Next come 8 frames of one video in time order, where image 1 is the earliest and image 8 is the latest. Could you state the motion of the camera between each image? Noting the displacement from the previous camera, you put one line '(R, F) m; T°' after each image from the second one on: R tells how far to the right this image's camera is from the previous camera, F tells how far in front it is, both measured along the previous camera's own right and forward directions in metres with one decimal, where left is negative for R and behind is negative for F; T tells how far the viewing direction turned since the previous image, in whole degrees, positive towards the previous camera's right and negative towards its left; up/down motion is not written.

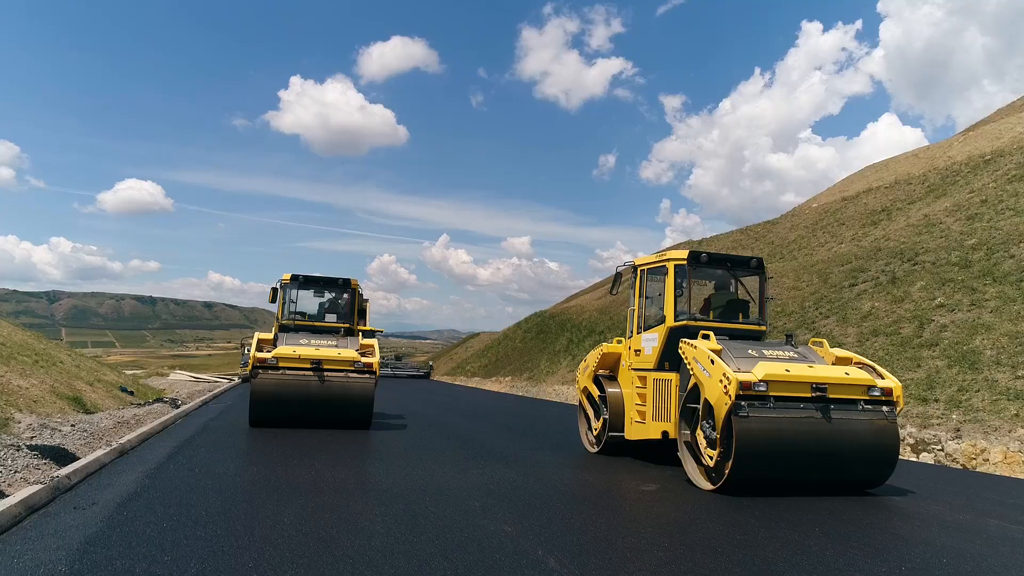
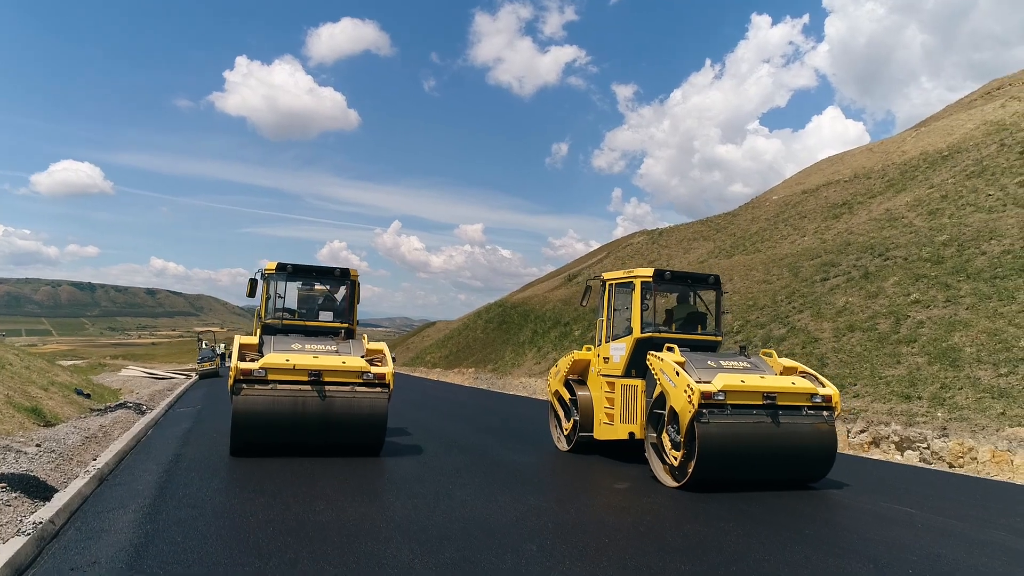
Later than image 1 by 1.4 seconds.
(-0.7, +0.6) m; +4°
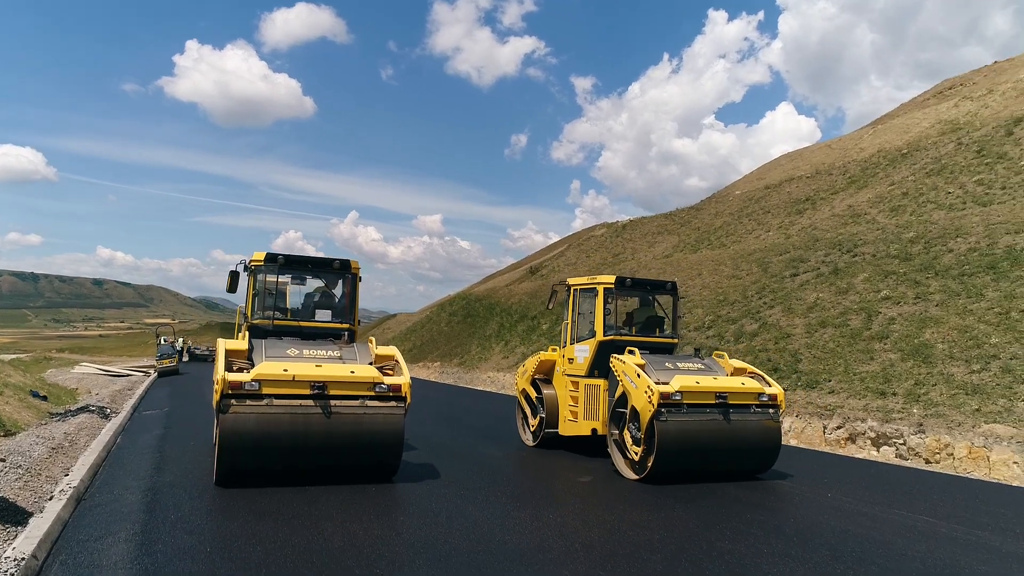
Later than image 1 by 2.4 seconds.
(-0.4, +0.3) m; +3°
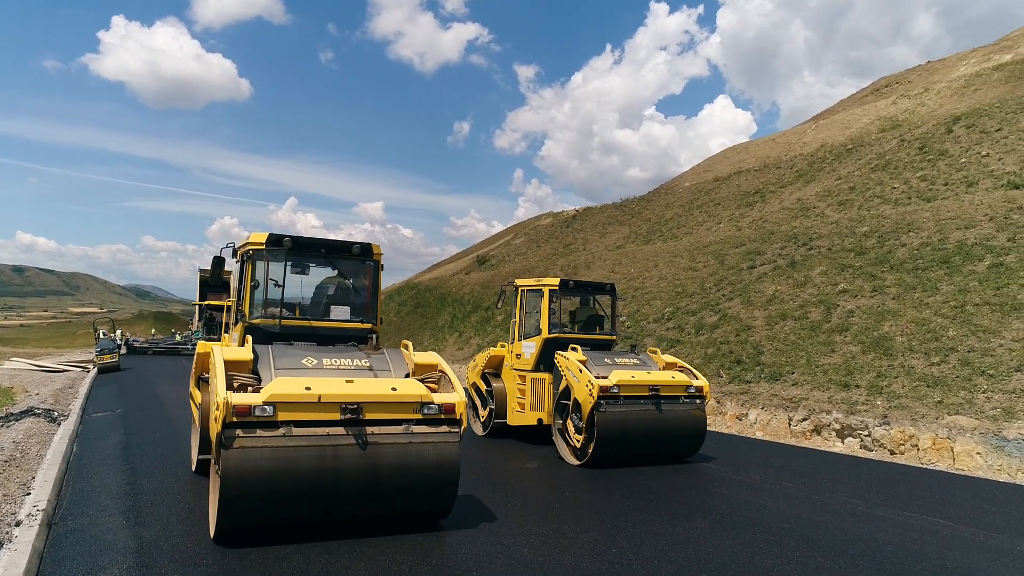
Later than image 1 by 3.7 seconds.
(-0.6, +0.4) m; +5°
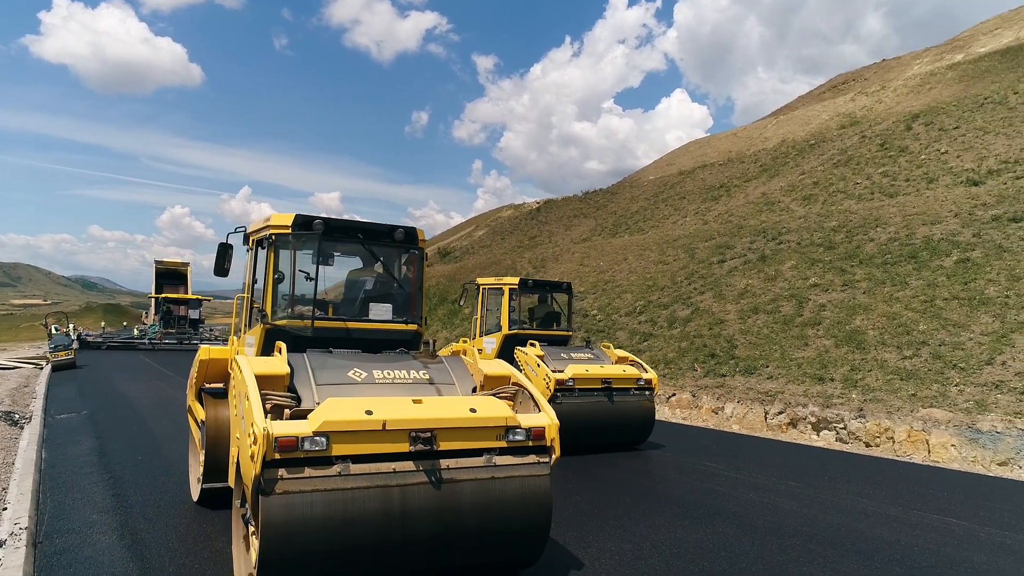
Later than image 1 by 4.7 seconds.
(-0.4, +0.2) m; +3°
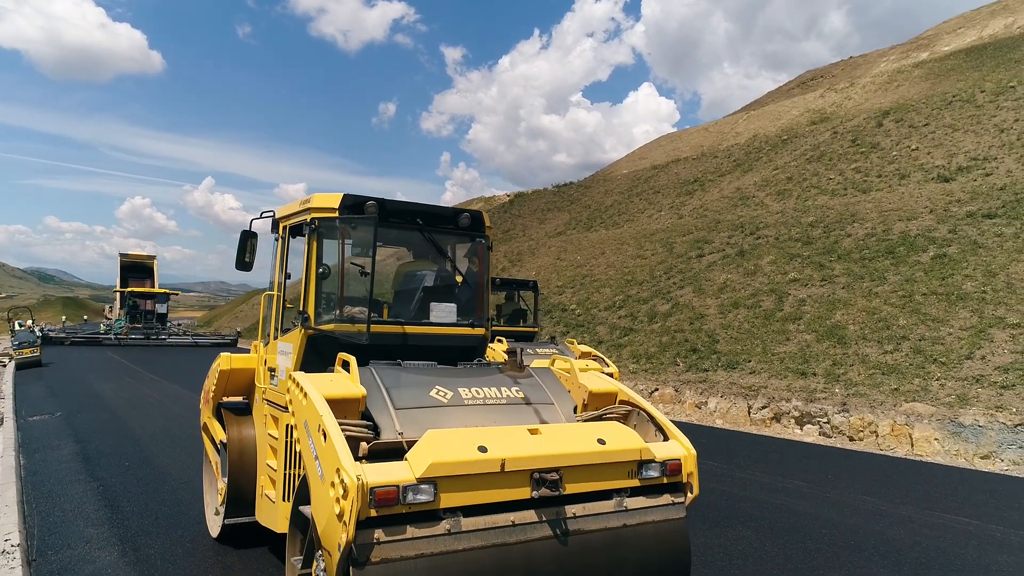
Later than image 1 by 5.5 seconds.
(-0.4, +0.2) m; +3°
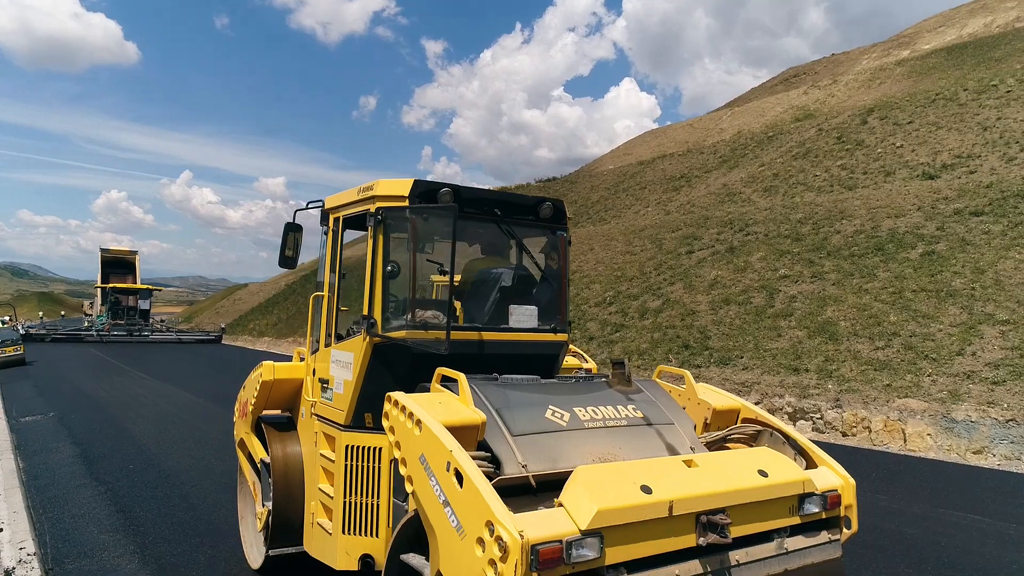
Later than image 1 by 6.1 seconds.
(-0.3, +0.1) m; +1°
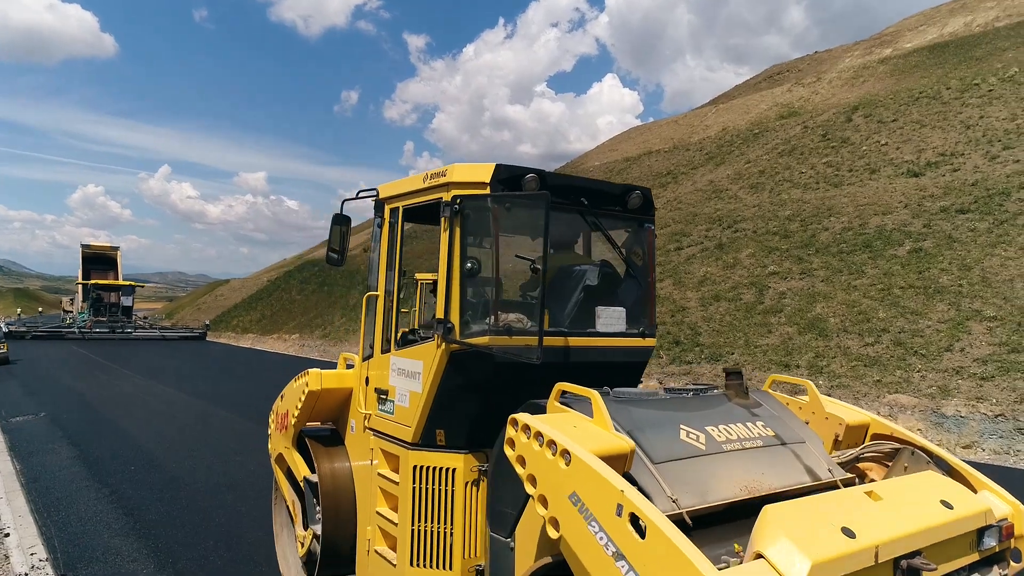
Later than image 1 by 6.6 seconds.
(-0.2, 0.0) m; +1°
